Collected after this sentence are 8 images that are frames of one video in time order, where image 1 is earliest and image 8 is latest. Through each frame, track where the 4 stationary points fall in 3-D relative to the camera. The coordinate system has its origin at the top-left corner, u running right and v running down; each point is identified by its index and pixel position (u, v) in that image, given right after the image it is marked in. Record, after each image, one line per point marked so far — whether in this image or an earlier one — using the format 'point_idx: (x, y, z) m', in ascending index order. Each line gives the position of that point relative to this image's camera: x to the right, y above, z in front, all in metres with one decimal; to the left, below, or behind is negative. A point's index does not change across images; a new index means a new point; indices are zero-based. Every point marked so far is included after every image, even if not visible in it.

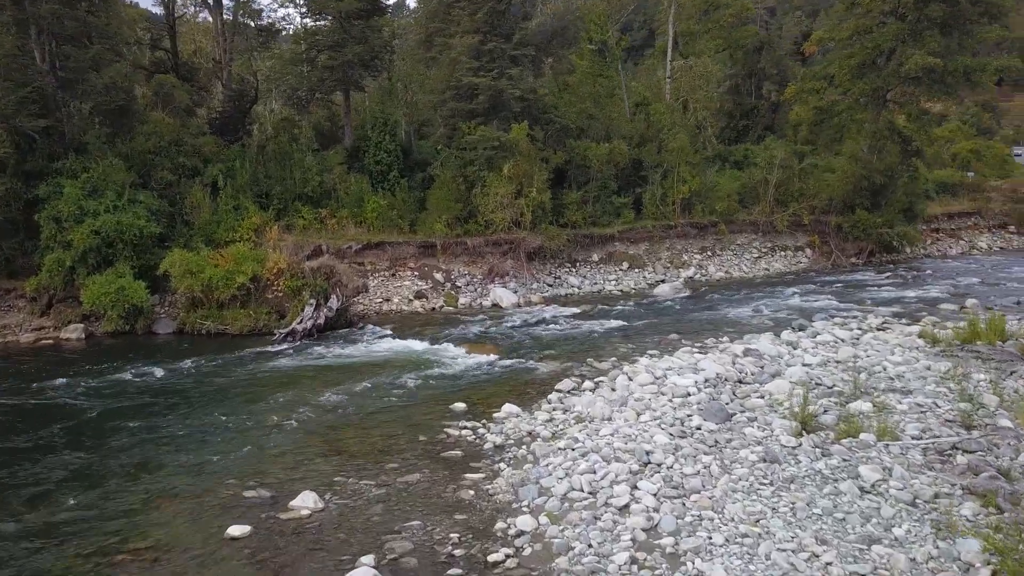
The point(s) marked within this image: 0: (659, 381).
0: (+2.0, -1.2, +11.0) m
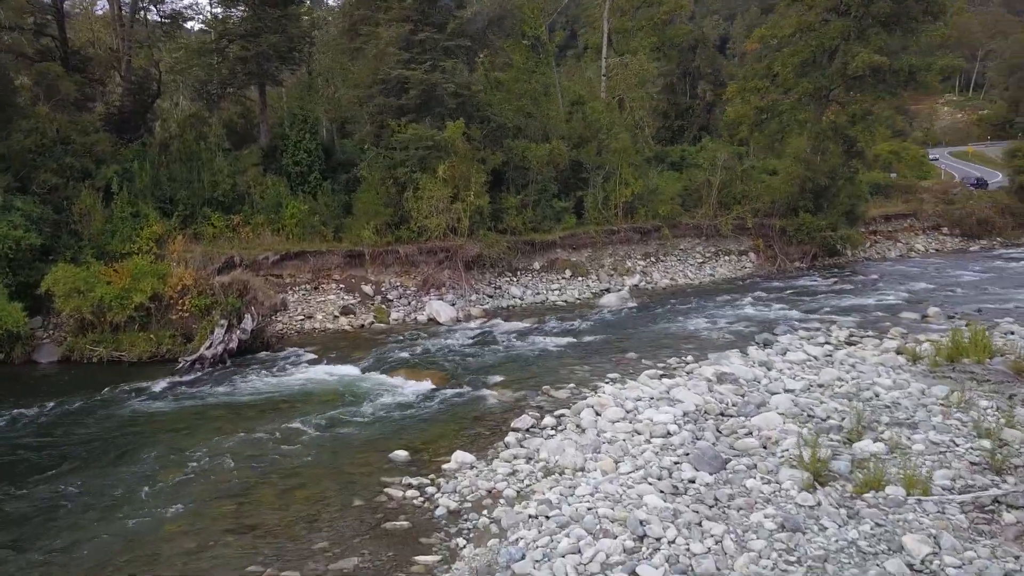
0: (+1.4, -1.5, +9.6) m
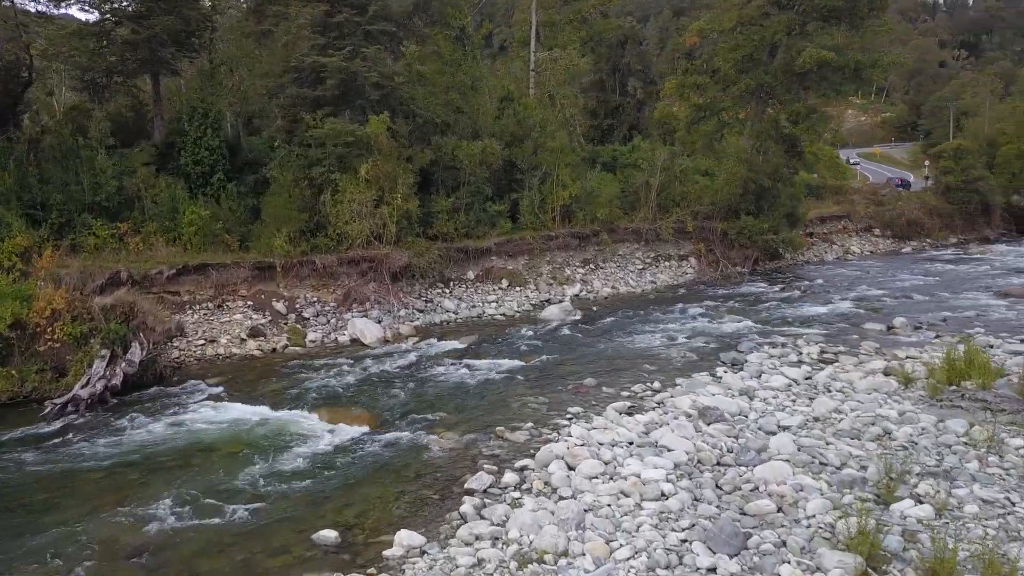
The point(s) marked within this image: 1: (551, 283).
0: (+0.9, -1.7, +7.9) m
1: (+0.9, +0.1, +19.6) m
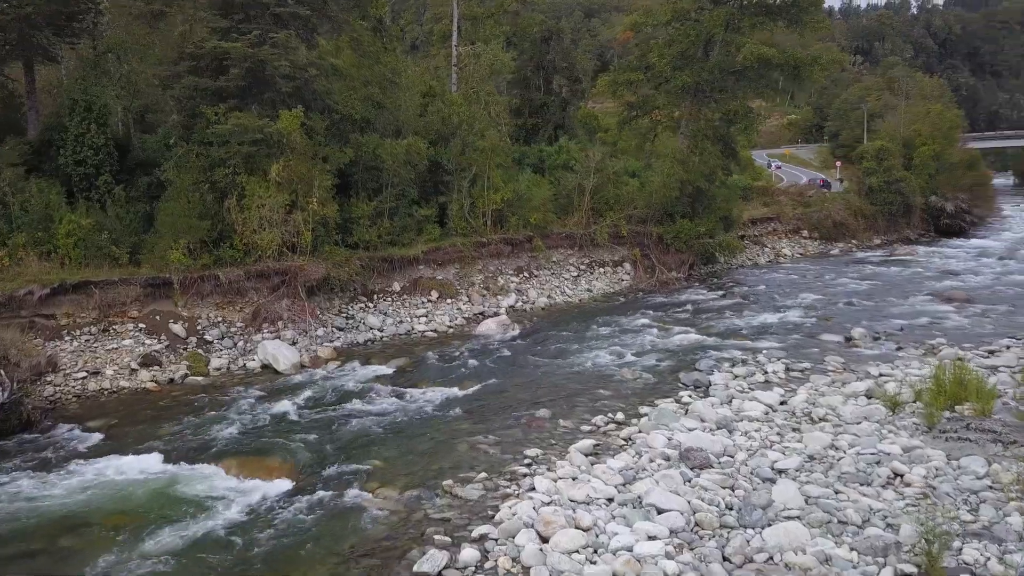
0: (+0.6, -2.0, +6.4) m
1: (-0.6, -0.1, +18.1) m
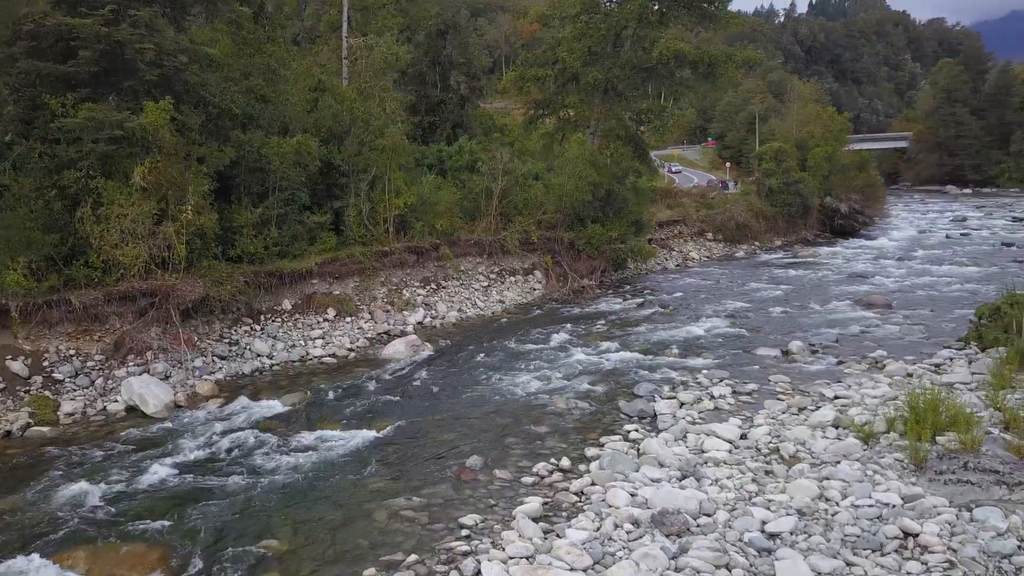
0: (+0.4, -2.2, +4.9) m
1: (-2.5, -0.4, +16.3) m
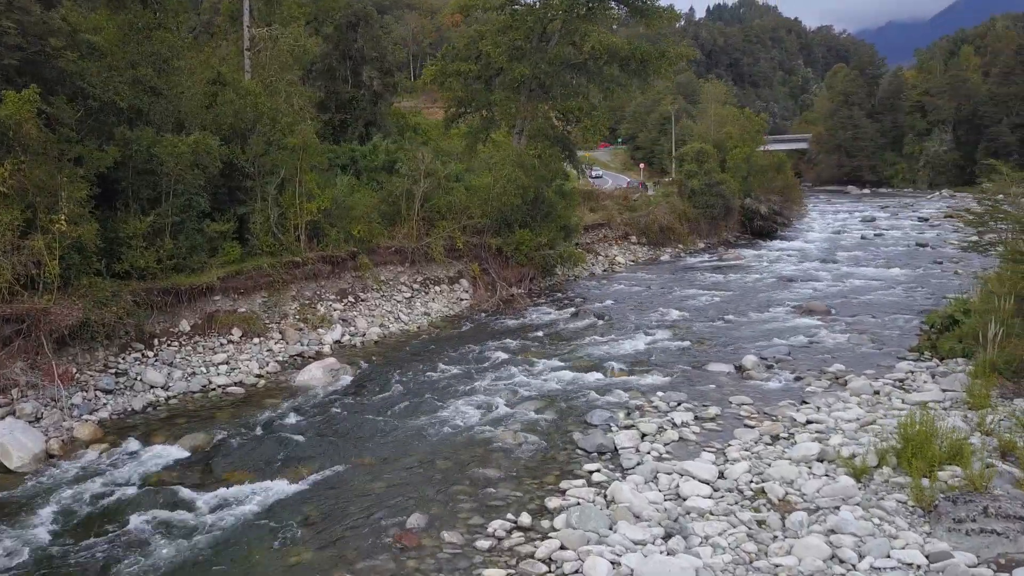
0: (+0.3, -2.4, +3.6) m
1: (-3.7, -0.7, +14.6) m
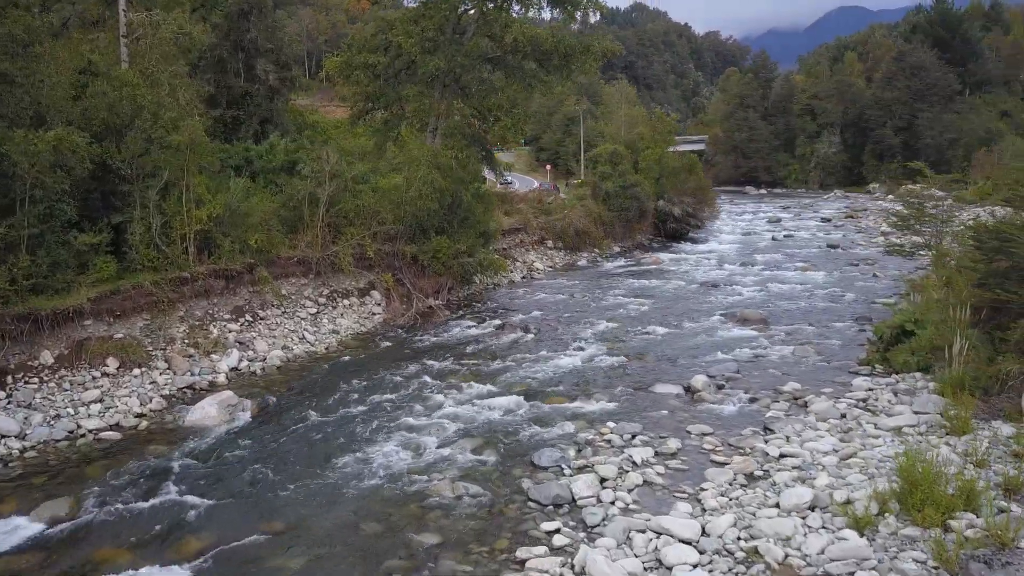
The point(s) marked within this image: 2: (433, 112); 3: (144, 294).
0: (+0.5, -2.7, +2.3) m
1: (-4.9, -1.0, +12.7) m
2: (-1.8, +4.0, +18.9) m
3: (-5.8, -0.1, +13.0) m
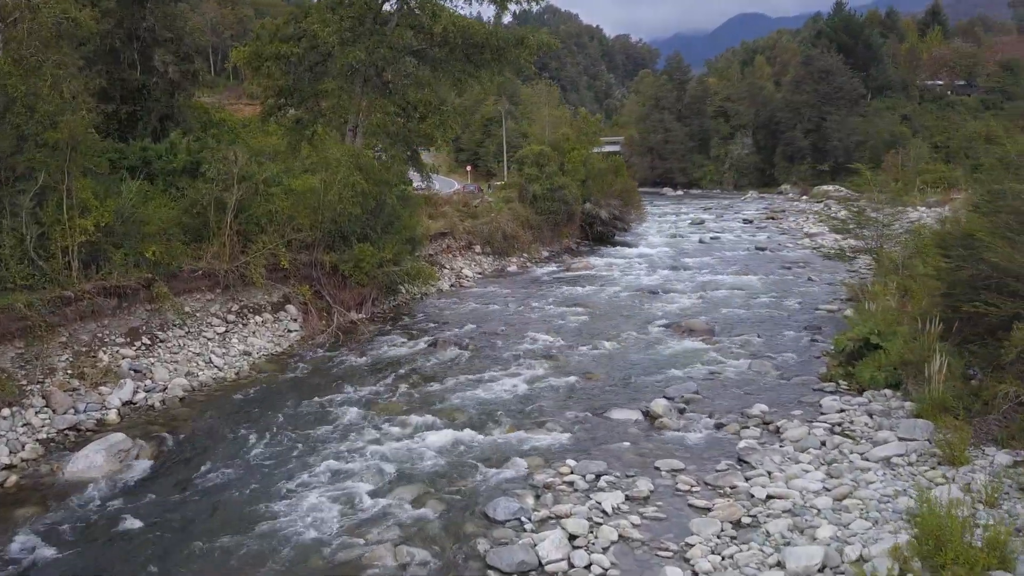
0: (+0.7, -2.9, +1.0) m
1: (-5.8, -1.3, +10.9) m
2: (-3.3, +3.7, +17.3) m
3: (-6.6, -0.4, +11.1) m
